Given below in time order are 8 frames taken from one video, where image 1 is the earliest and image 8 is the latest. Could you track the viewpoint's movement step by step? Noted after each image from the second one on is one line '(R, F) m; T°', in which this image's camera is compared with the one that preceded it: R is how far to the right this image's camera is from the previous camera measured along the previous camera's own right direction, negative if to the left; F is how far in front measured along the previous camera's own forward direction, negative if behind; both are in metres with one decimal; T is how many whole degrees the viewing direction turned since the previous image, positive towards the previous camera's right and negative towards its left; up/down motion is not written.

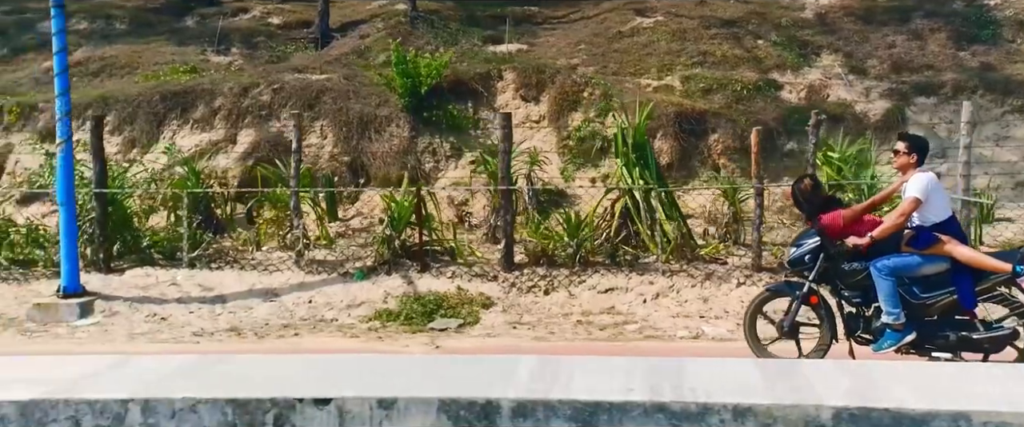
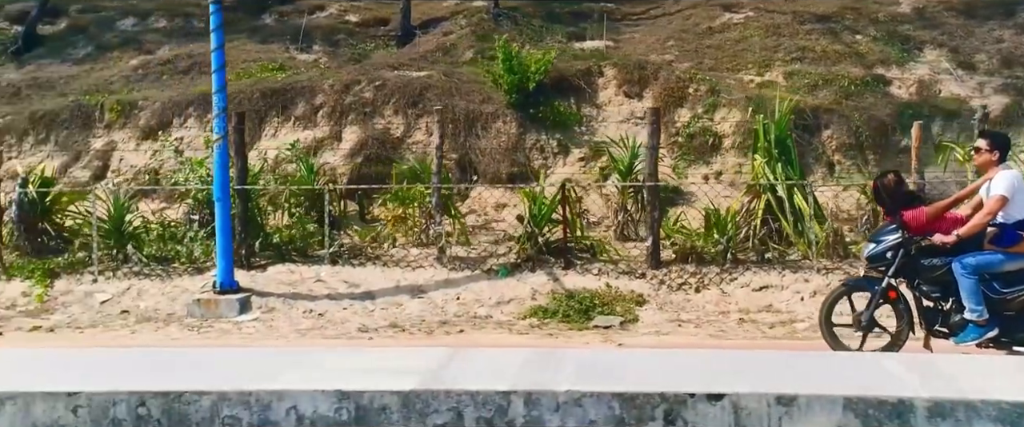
(-1.1, +0.1) m; -1°
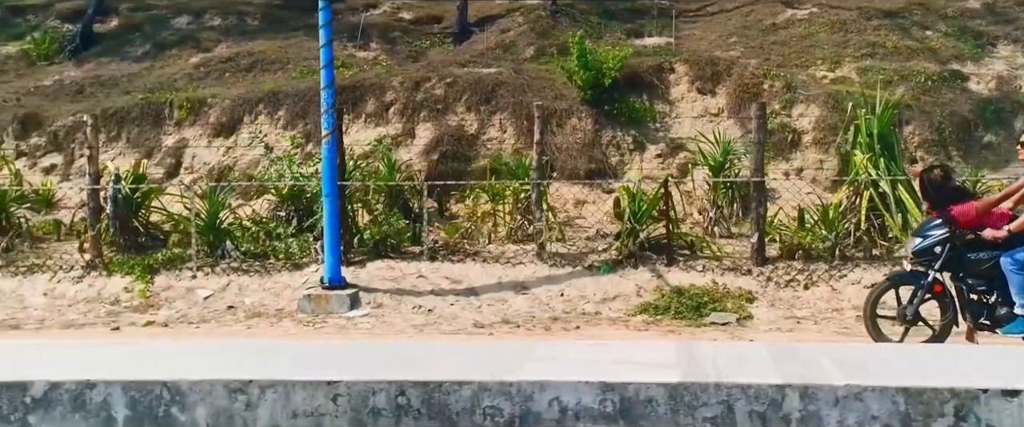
(-0.8, 0.0) m; -1°
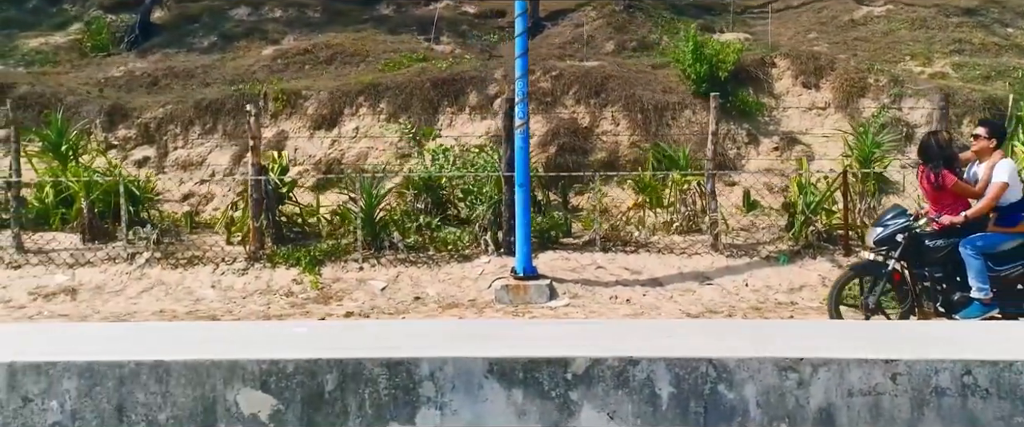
(-1.9, +0.1) m; +2°
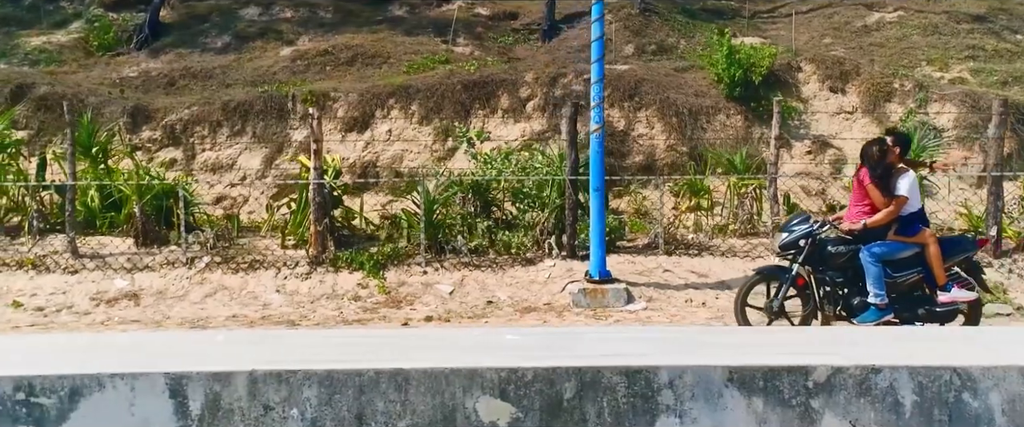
(-0.9, 0.0) m; +2°
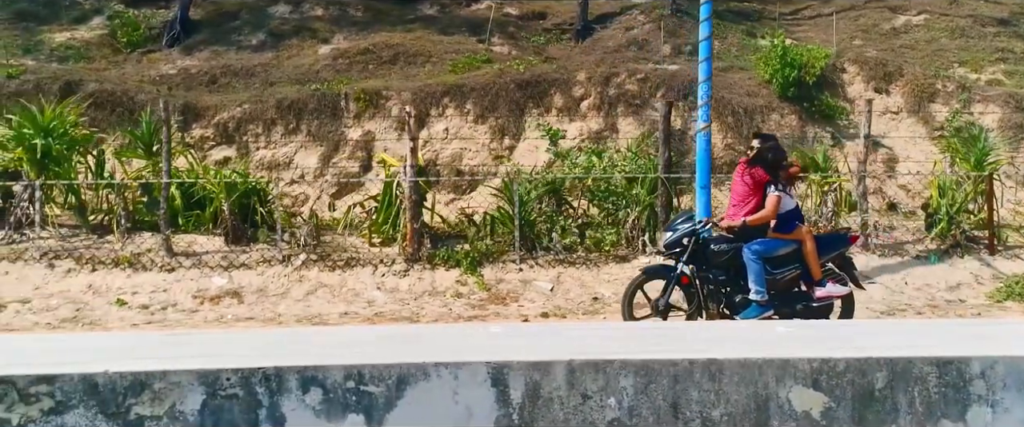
(-1.2, 0.0) m; +2°
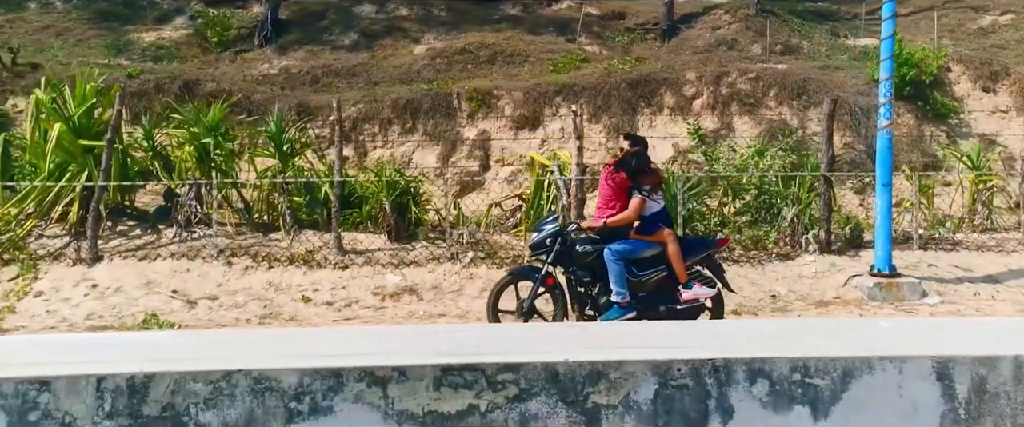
(-1.5, 0.0) m; 0°
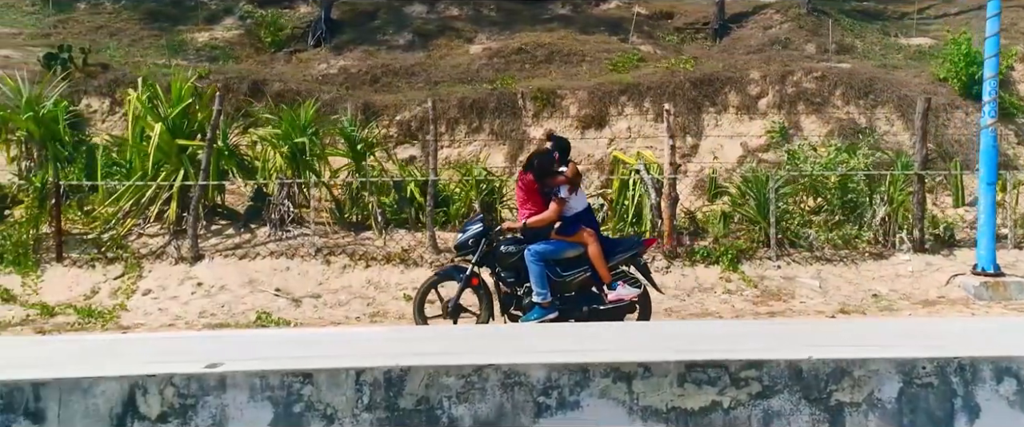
(-0.8, 0.0) m; 0°
